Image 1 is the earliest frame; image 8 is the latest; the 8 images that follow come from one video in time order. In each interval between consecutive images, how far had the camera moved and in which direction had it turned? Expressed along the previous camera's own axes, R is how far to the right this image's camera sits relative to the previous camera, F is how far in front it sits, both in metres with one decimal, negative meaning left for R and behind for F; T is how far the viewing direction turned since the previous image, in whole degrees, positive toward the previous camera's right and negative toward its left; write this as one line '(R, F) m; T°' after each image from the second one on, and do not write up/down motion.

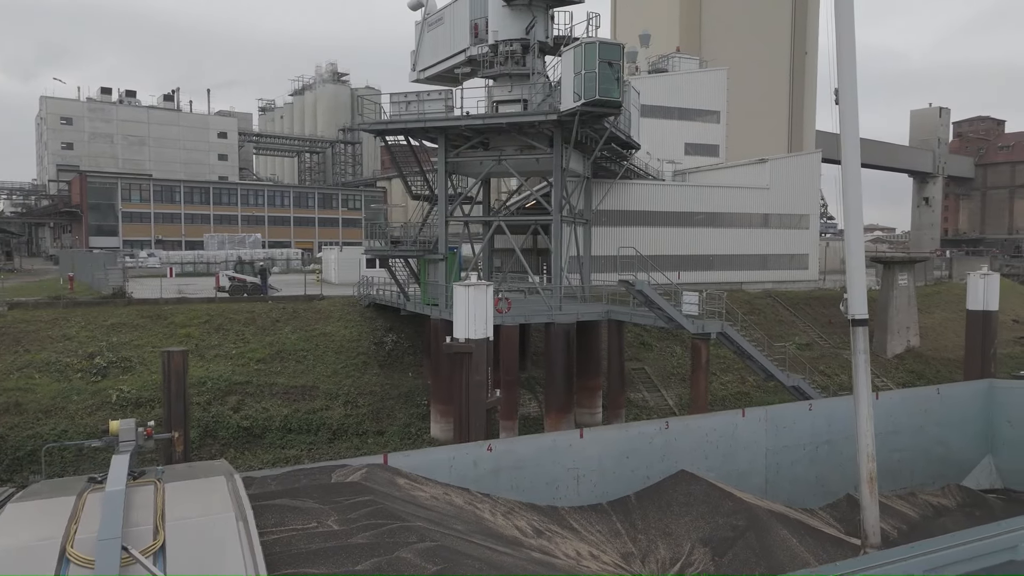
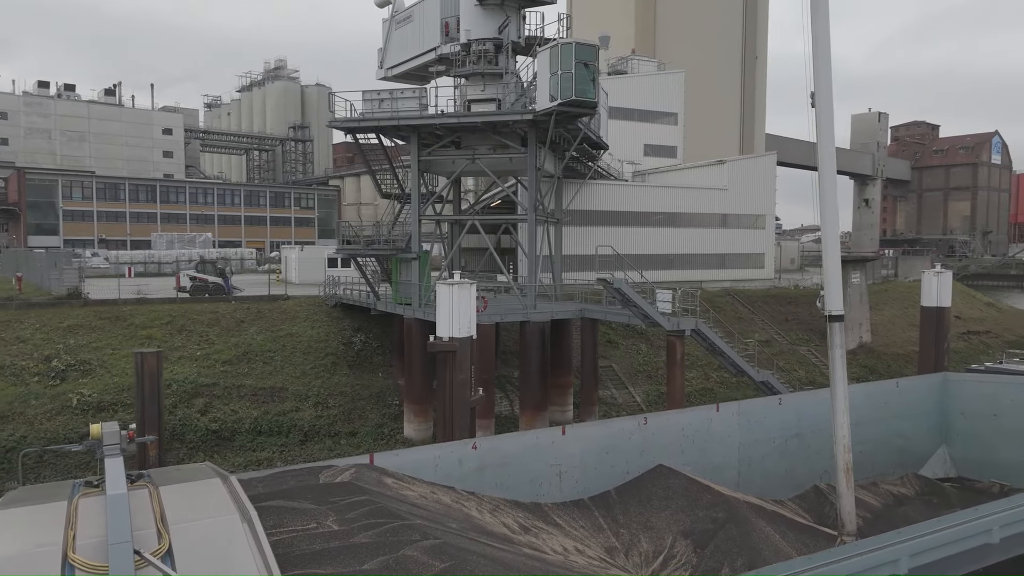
(-0.5, 0.0) m; +4°
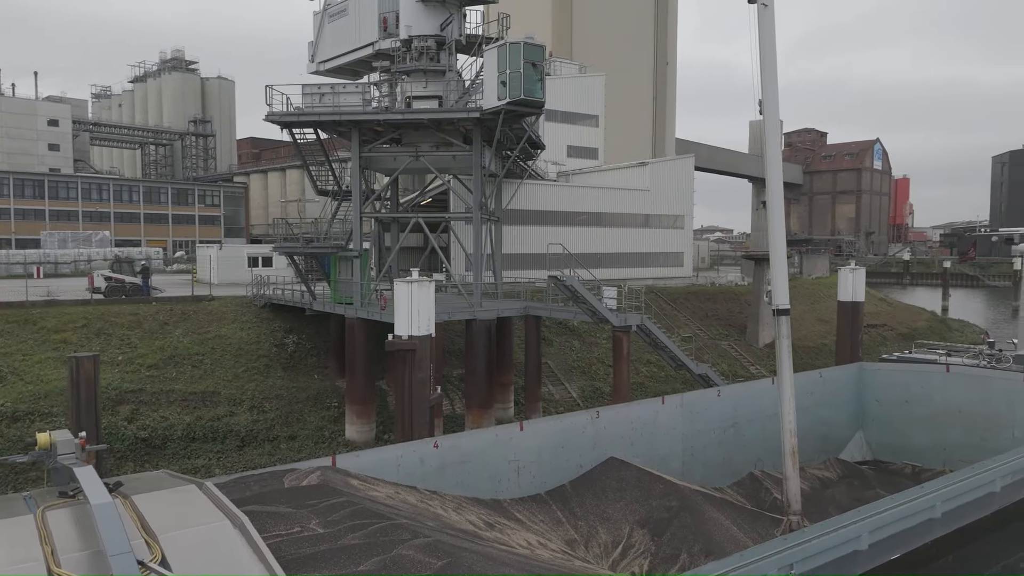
(-0.8, 0.0) m; +7°
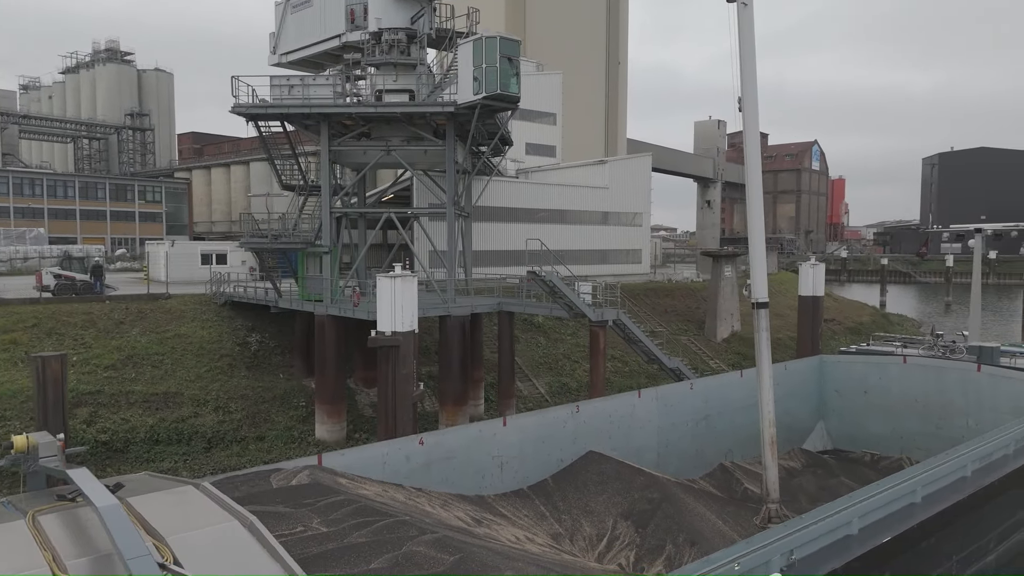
(-0.6, +0.1) m; +4°
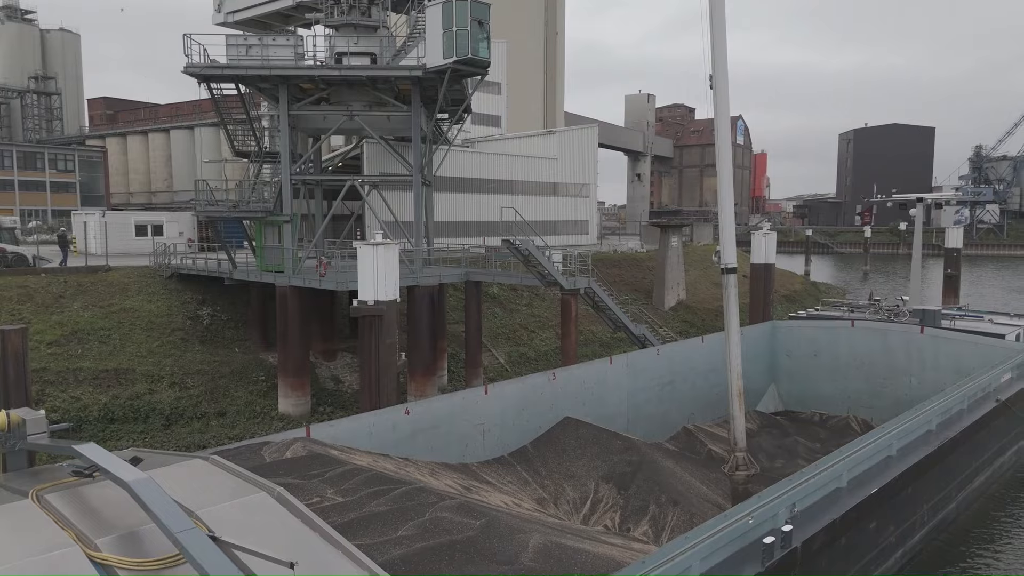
(-0.8, +0.1) m; +5°
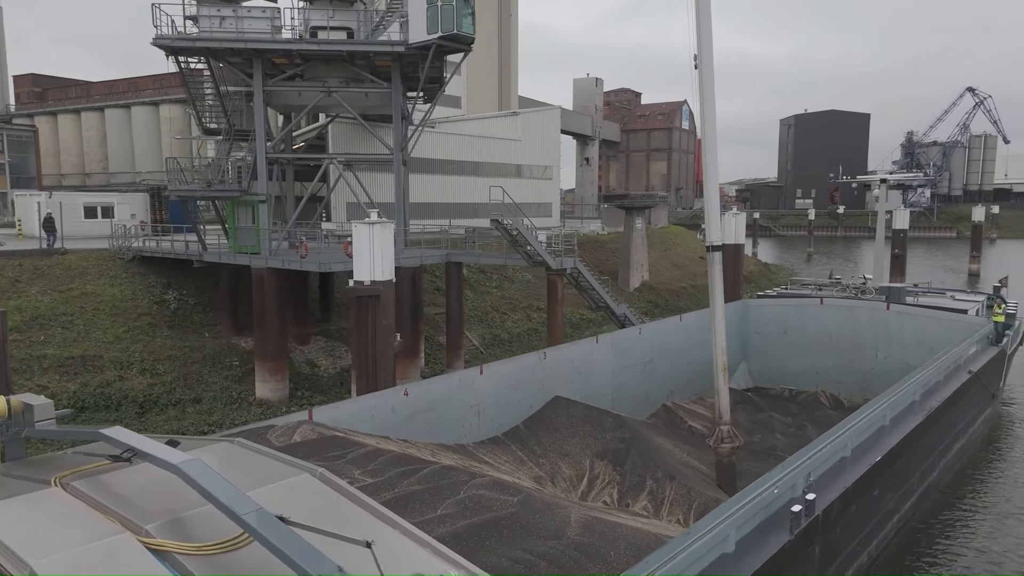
(-0.8, +0.1) m; +4°
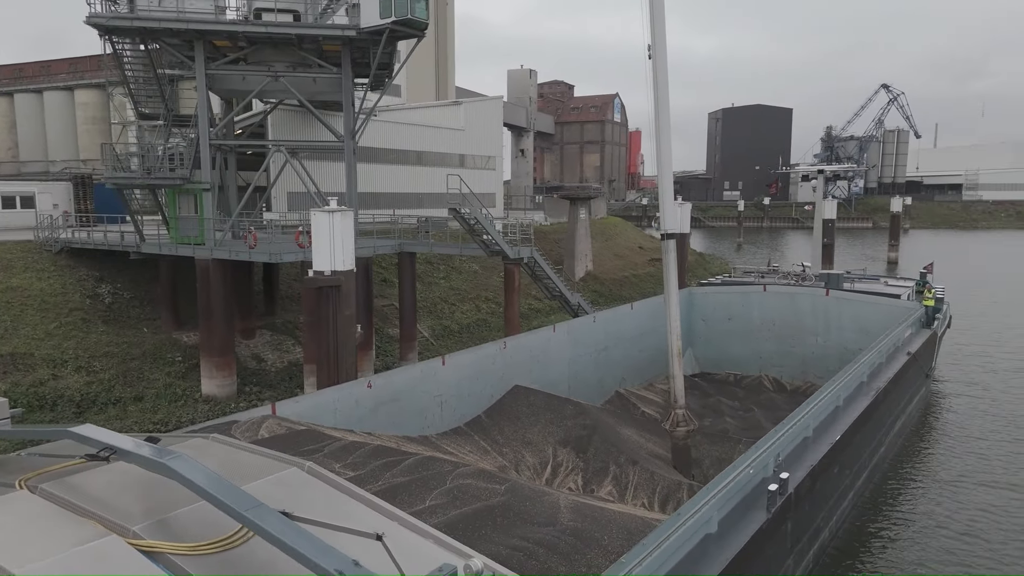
(-0.5, +0.1) m; +5°
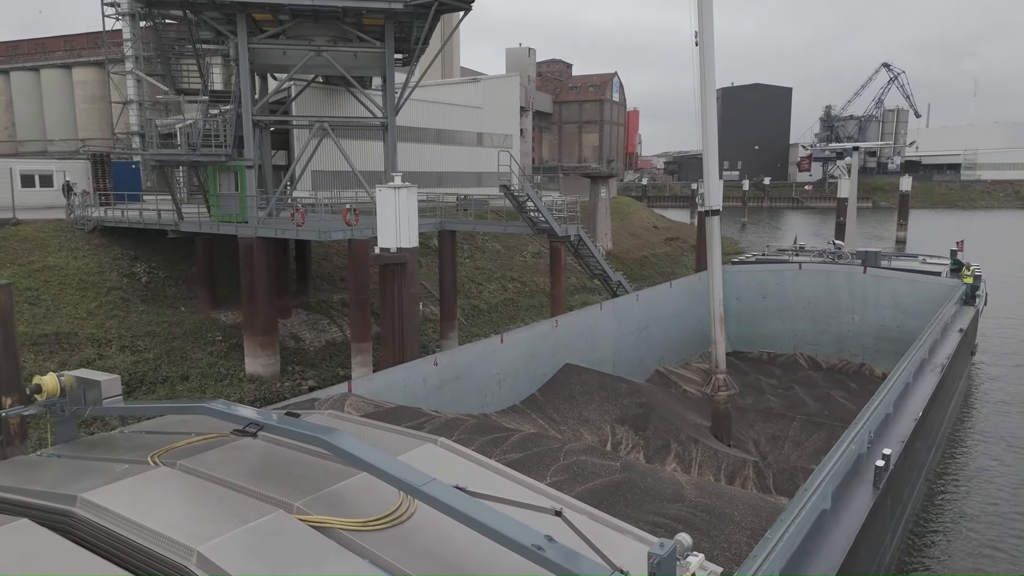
(-1.1, +0.1) m; 0°
